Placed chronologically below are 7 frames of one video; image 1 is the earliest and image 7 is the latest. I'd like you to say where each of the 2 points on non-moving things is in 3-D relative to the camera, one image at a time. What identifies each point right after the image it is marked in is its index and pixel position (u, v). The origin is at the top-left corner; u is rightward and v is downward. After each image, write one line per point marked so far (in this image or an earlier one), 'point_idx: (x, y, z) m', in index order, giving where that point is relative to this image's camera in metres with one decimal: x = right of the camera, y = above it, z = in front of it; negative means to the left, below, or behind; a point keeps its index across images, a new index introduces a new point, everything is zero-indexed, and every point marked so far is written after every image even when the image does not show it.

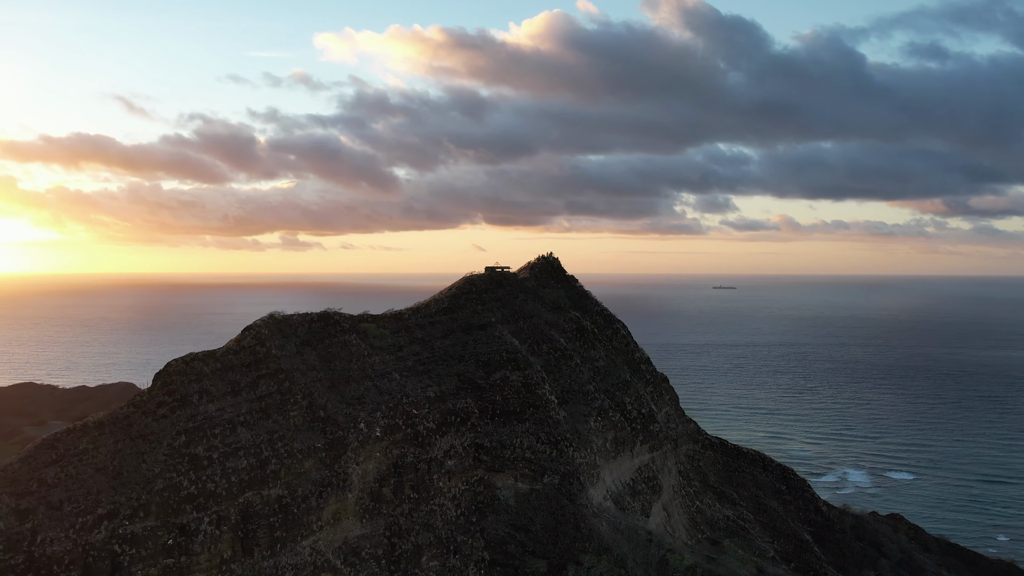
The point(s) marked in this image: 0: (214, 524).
0: (-5.3, -4.2, +18.8) m
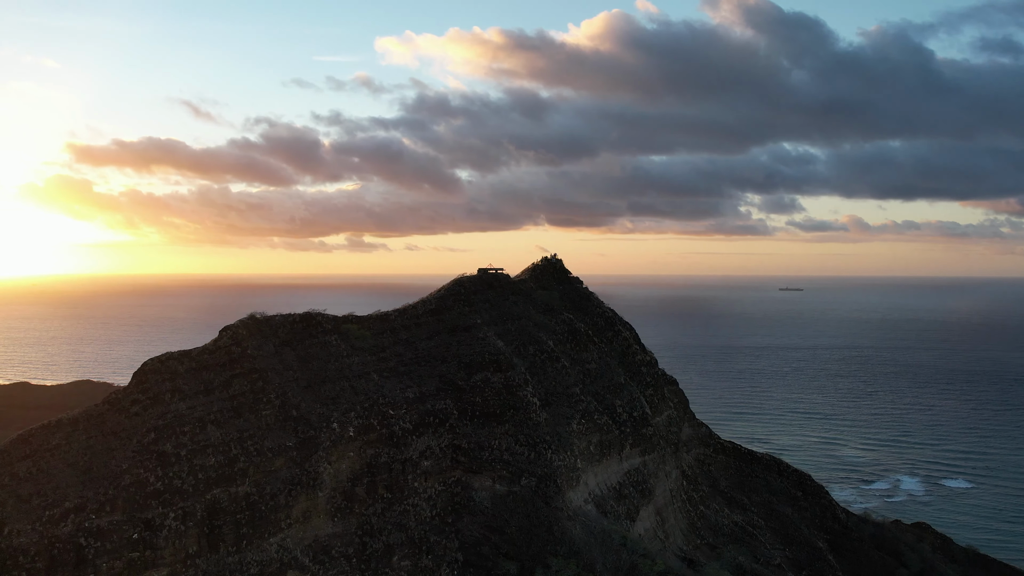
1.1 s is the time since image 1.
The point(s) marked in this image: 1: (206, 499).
0: (-6.0, -4.2, +19.2) m
1: (-5.7, -4.0, +19.6) m
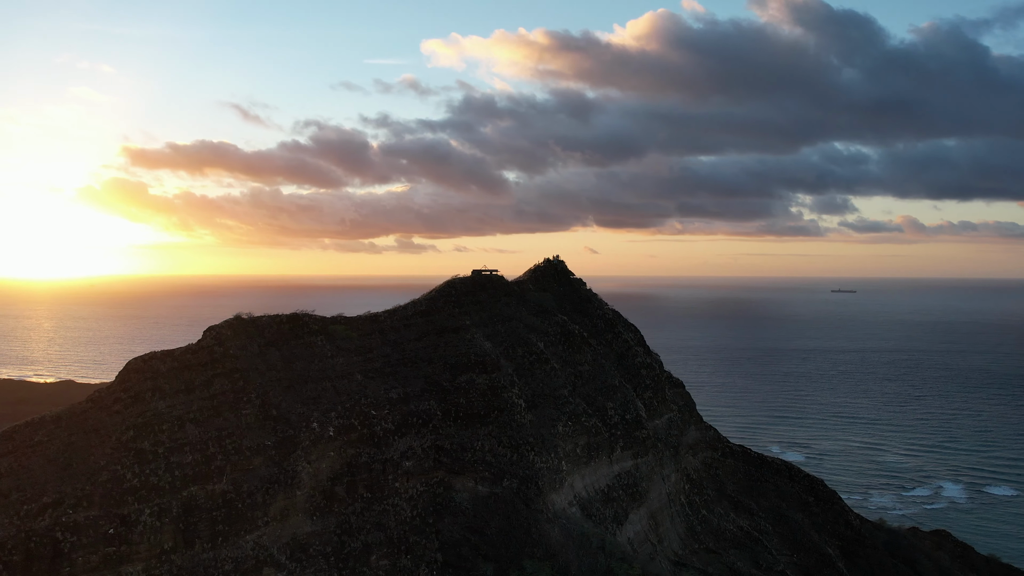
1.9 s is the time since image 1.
0: (-6.6, -4.3, +19.6) m
1: (-6.3, -4.0, +20.0) m
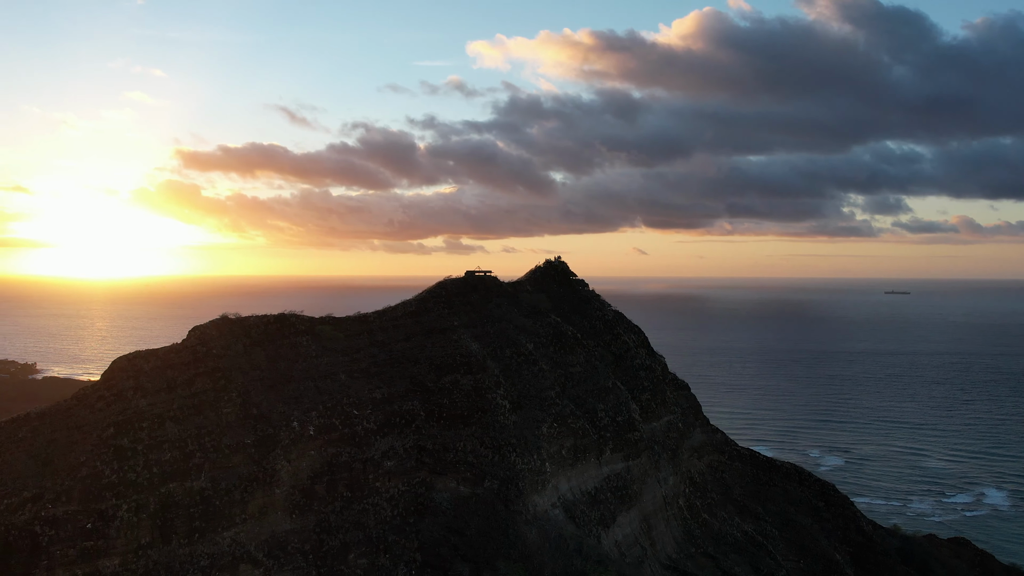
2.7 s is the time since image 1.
0: (-7.2, -4.3, +20.0) m
1: (-6.8, -4.0, +20.4) m
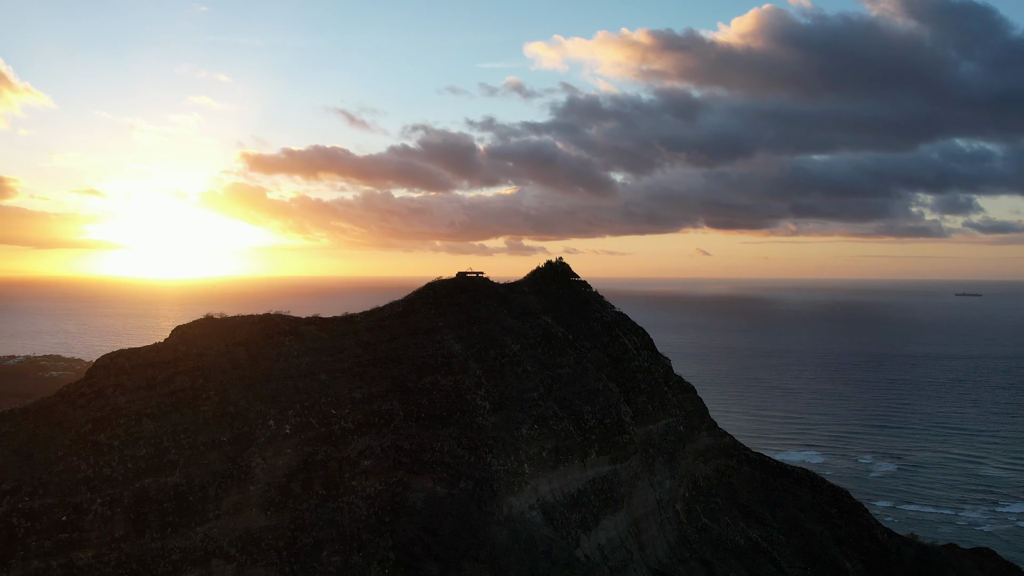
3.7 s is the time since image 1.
0: (-8.0, -4.3, +20.6) m
1: (-7.6, -4.0, +20.9) m
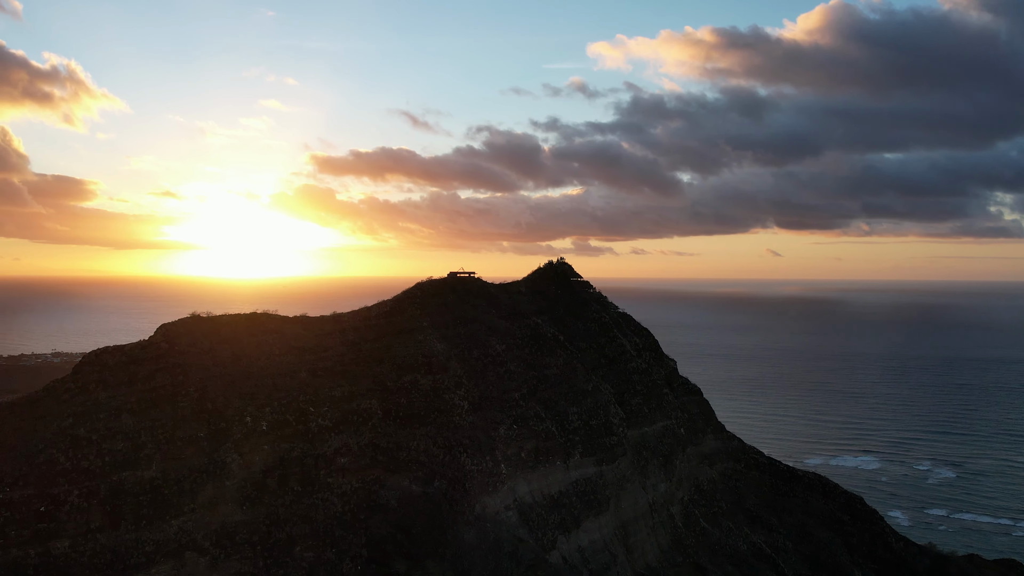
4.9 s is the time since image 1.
0: (-8.7, -4.2, +21.2) m
1: (-8.3, -4.0, +21.5) m
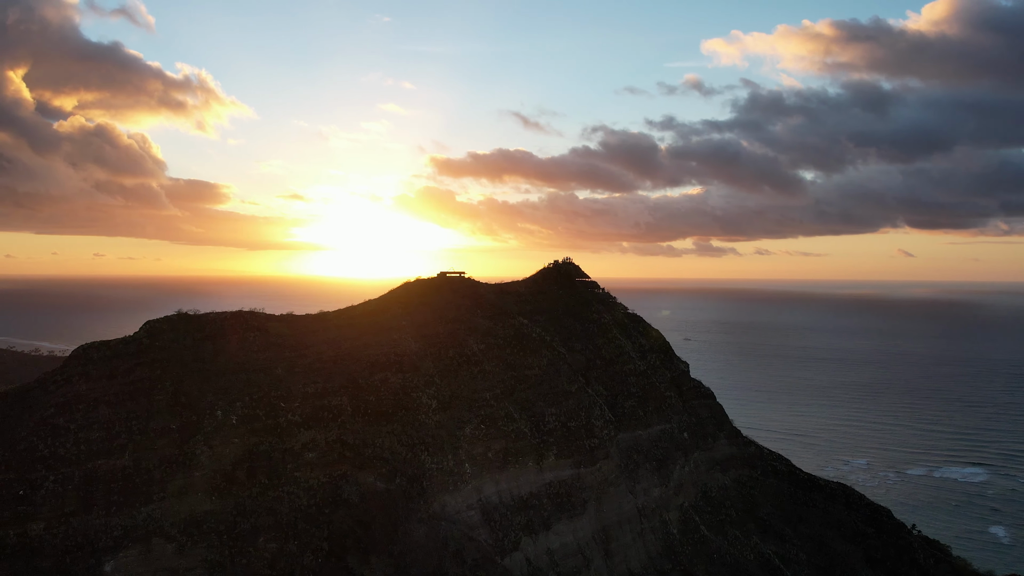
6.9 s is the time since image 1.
0: (-9.8, -4.2, +22.5) m
1: (-9.3, -3.9, +22.7) m
